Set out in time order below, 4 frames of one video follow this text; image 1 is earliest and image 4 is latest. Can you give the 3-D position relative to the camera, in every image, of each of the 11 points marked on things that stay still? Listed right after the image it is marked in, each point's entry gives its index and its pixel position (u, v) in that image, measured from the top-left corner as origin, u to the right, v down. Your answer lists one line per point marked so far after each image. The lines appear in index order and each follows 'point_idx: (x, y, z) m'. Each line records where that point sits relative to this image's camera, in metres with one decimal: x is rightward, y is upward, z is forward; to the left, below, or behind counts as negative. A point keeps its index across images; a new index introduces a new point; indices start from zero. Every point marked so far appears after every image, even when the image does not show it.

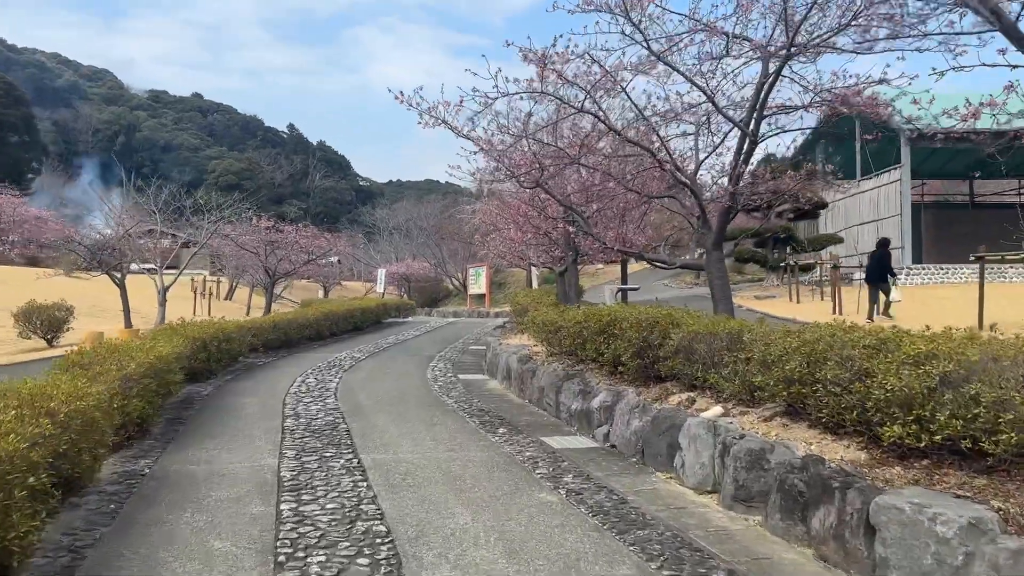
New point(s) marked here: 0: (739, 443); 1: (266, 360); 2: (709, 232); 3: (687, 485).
0: (+1.3, -0.8, +4.4) m
1: (-3.7, -1.1, +12.1) m
2: (+1.9, +0.5, +7.6) m
3: (+1.1, -1.2, +4.8) m
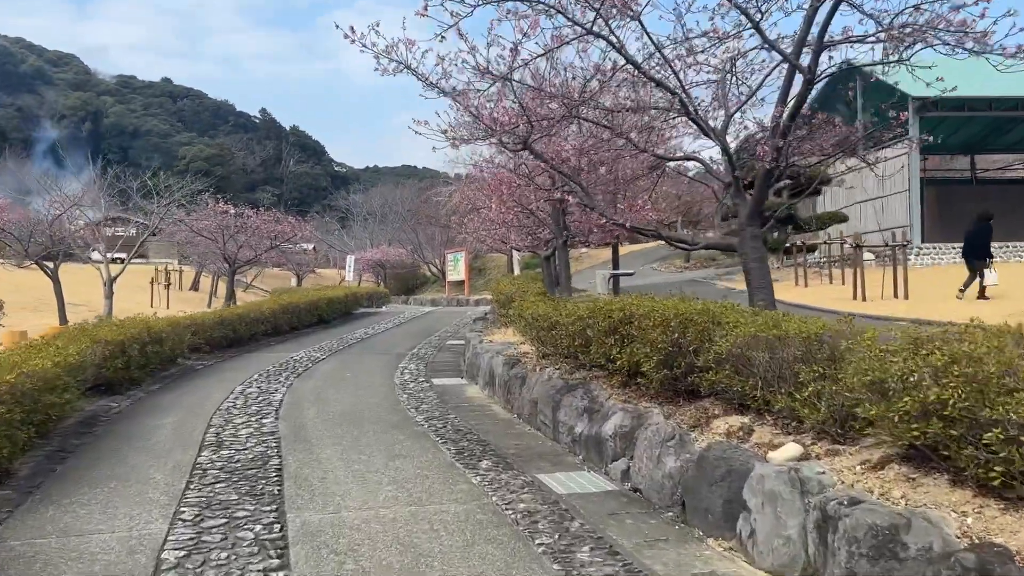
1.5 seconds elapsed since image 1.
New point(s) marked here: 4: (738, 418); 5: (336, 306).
0: (+1.2, -0.8, +2.9) m
1: (-3.9, -1.0, +10.4) m
2: (+1.7, +0.6, +6.0) m
3: (+1.0, -1.1, +3.3) m
4: (+1.2, -0.7, +4.2) m
5: (-4.0, -0.4, +18.1) m
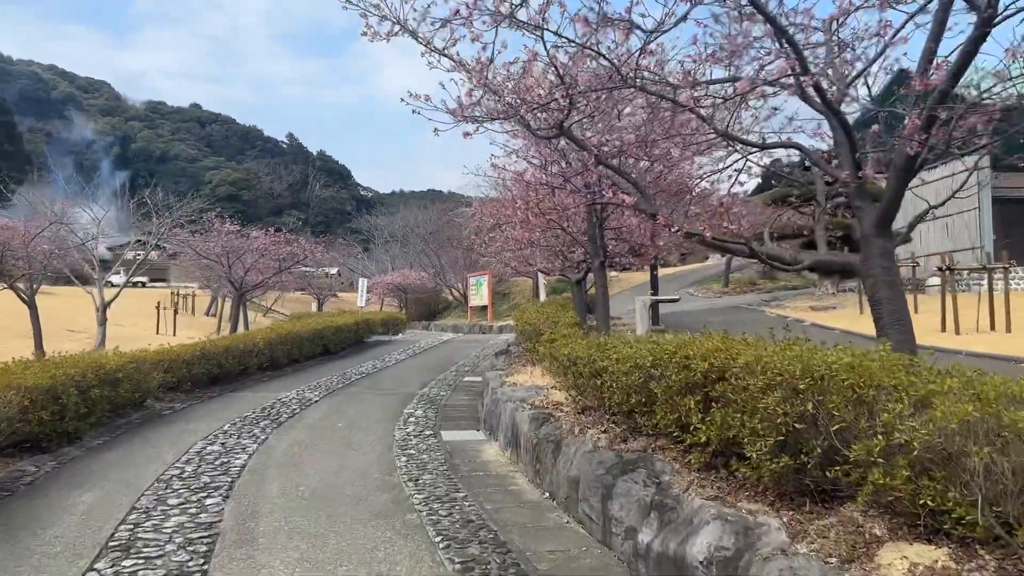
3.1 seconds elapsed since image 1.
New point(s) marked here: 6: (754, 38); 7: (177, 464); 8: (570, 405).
0: (+1.3, -0.9, +1.1) m
1: (-3.6, -1.3, +8.8) m
2: (+1.9, +0.4, +4.3) m
3: (+1.1, -1.2, +1.5) m
4: (+1.3, -0.8, +2.5) m
5: (-3.4, -1.0, +16.5) m
6: (+1.3, +1.3, +4.3) m
7: (-2.4, -1.3, +5.8) m
8: (+0.4, -0.8, +5.6) m
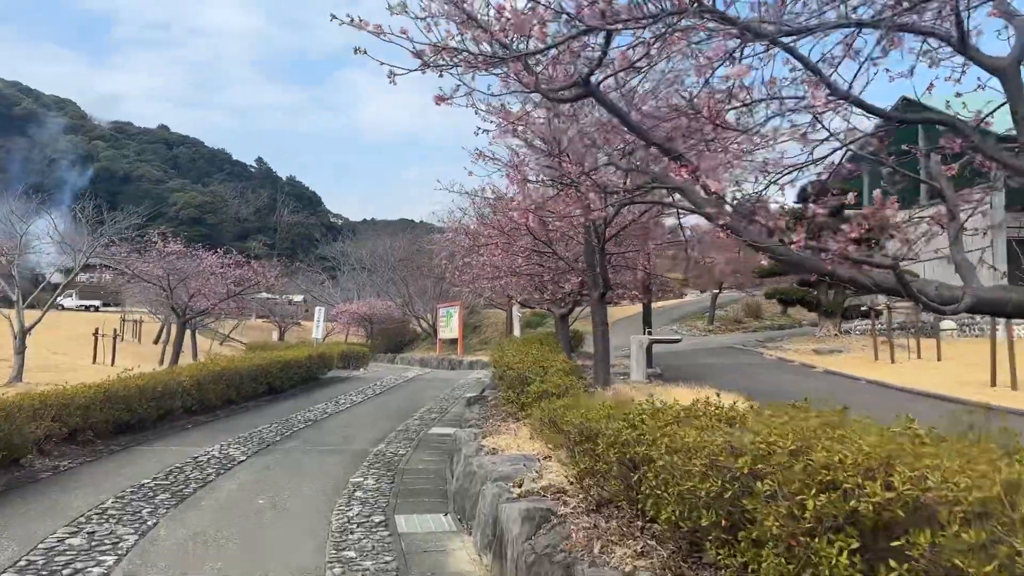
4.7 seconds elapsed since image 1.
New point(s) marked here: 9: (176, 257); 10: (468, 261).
0: (+1.4, -0.9, -0.5) m
1: (-3.8, -1.5, +7.0) m
2: (+1.9, +0.3, +2.7) m
3: (+1.2, -1.3, -0.1) m
4: (+1.3, -0.9, +0.8) m
5: (-3.9, -1.5, +14.7) m
6: (+1.3, +1.1, +2.7) m
7: (-2.5, -1.4, +4.0) m
8: (+0.3, -1.0, +3.9) m
9: (-8.0, +0.7, +19.3) m
10: (-0.9, +0.5, +15.1) m
